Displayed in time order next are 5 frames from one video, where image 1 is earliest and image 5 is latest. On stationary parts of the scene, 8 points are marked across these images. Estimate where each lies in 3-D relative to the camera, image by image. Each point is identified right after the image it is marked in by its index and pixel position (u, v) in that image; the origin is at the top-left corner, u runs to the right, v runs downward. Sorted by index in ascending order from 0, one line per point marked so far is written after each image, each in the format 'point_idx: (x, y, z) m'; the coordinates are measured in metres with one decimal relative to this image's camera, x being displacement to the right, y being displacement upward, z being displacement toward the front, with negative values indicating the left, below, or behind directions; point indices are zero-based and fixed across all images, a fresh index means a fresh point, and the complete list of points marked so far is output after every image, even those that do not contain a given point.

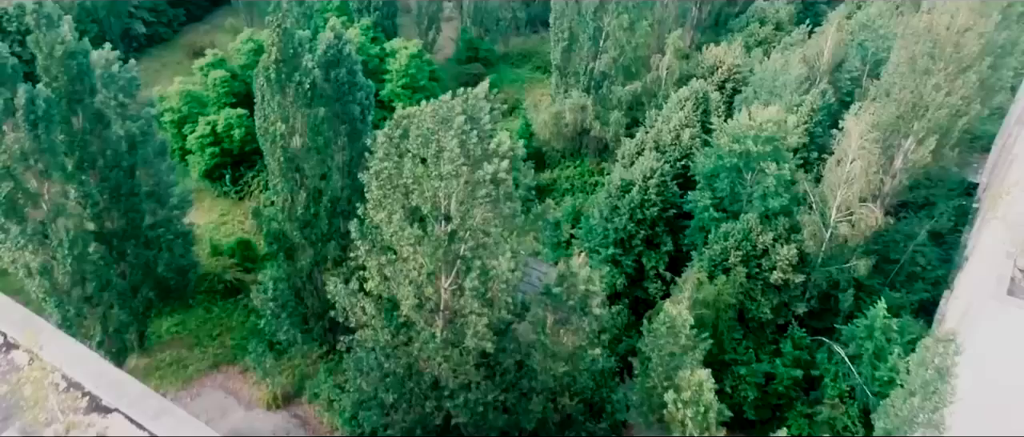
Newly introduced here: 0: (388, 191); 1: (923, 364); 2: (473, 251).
0: (-3.2, +0.7, +18.2) m
1: (+9.6, -3.4, +16.2) m
2: (-1.1, -0.9, +18.3) m
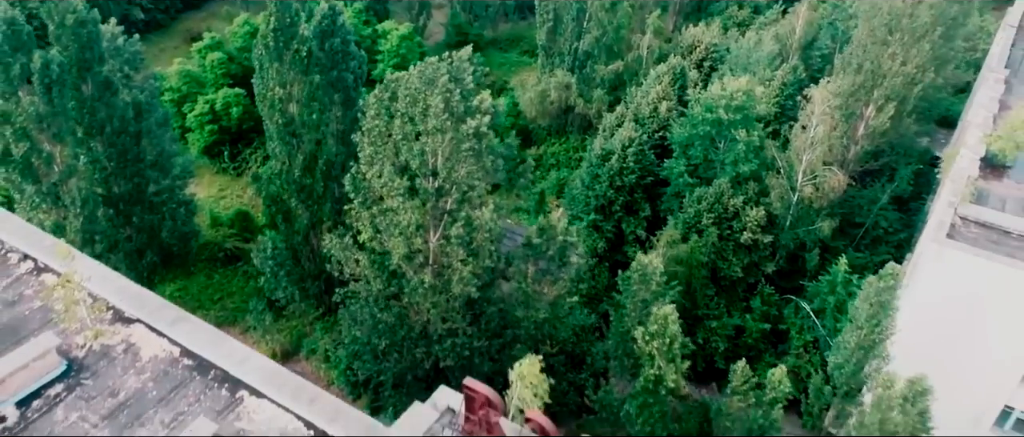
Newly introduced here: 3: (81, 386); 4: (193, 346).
0: (-3.7, +2.0, +19.6) m
1: (+9.1, -2.1, +17.7) m
2: (-1.5, +0.4, +19.8) m
3: (-7.1, -2.8, +11.6) m
4: (-5.4, -2.2, +12.0) m
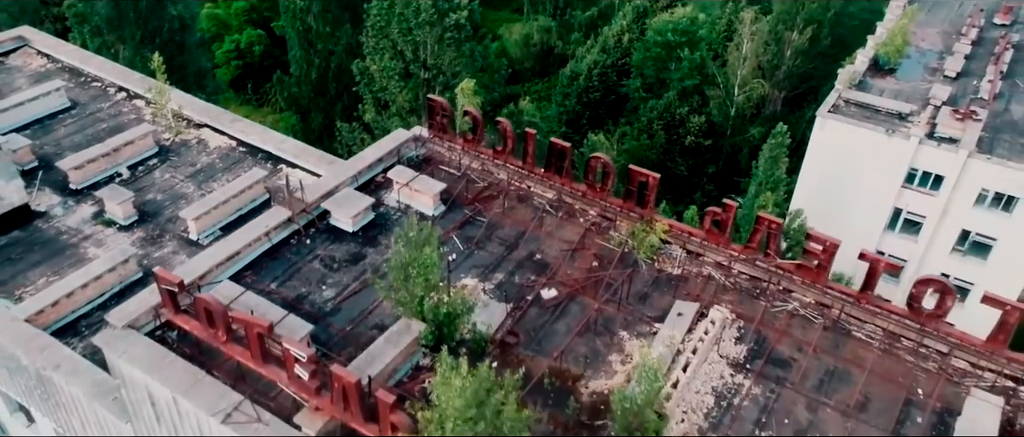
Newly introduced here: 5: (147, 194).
0: (-4.6, +6.2, +24.6) m
1: (+8.2, +1.9, +22.7) m
2: (-2.4, +4.5, +24.8) m
3: (-8.1, +1.4, +16.6) m
4: (-6.4, +2.0, +17.0) m
5: (-8.2, +0.5, +15.7) m
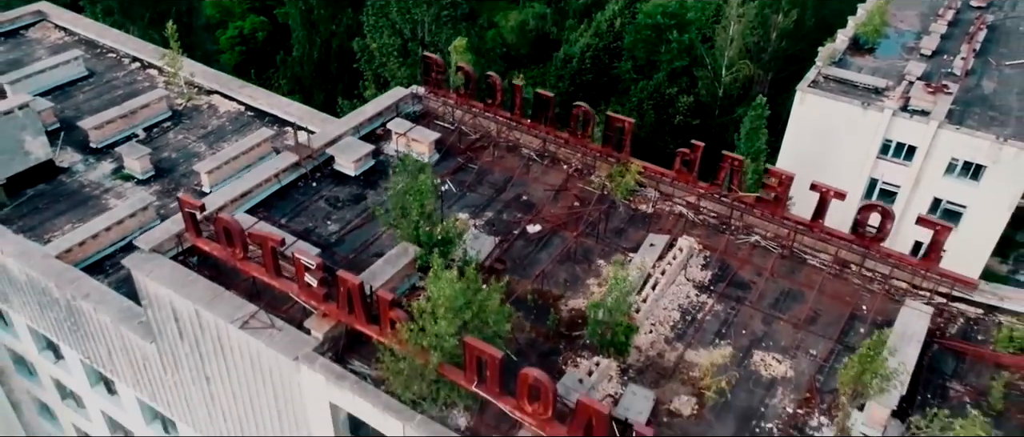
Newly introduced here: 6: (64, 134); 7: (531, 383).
0: (-4.8, +7.2, +25.7) m
1: (+8.0, +3.0, +23.8) m
2: (-2.7, +5.6, +25.9) m
3: (-8.3, +2.4, +17.8) m
4: (-6.6, +3.0, +18.2) m
5: (-8.4, +1.6, +16.8) m
6: (-10.9, +2.1, +17.1) m
7: (+0.2, -1.9, +8.3) m
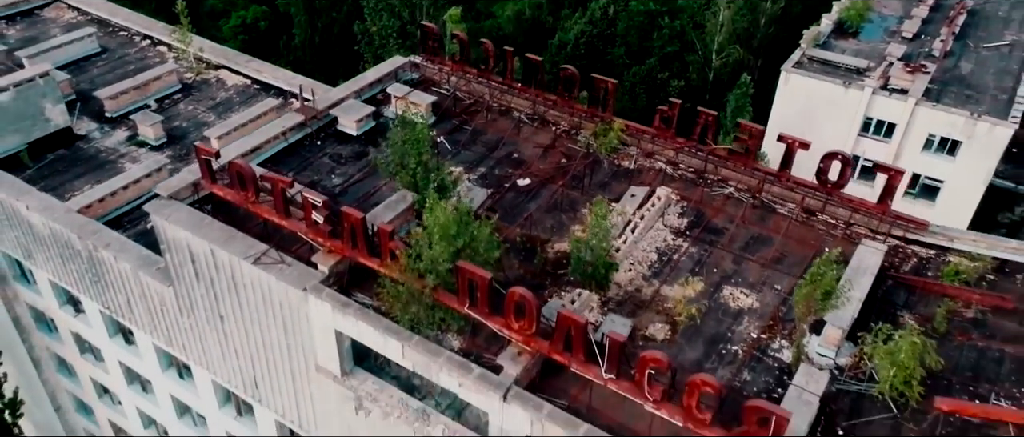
0: (-5.0, +8.1, +26.7) m
1: (+7.8, +3.9, +24.7) m
2: (-2.8, +6.5, +26.8) m
3: (-8.5, +3.3, +18.7) m
4: (-6.8, +3.9, +19.1) m
5: (-8.5, +2.4, +17.7) m
6: (-11.1, +2.9, +18.0) m
7: (+0.1, -1.1, +9.2) m
